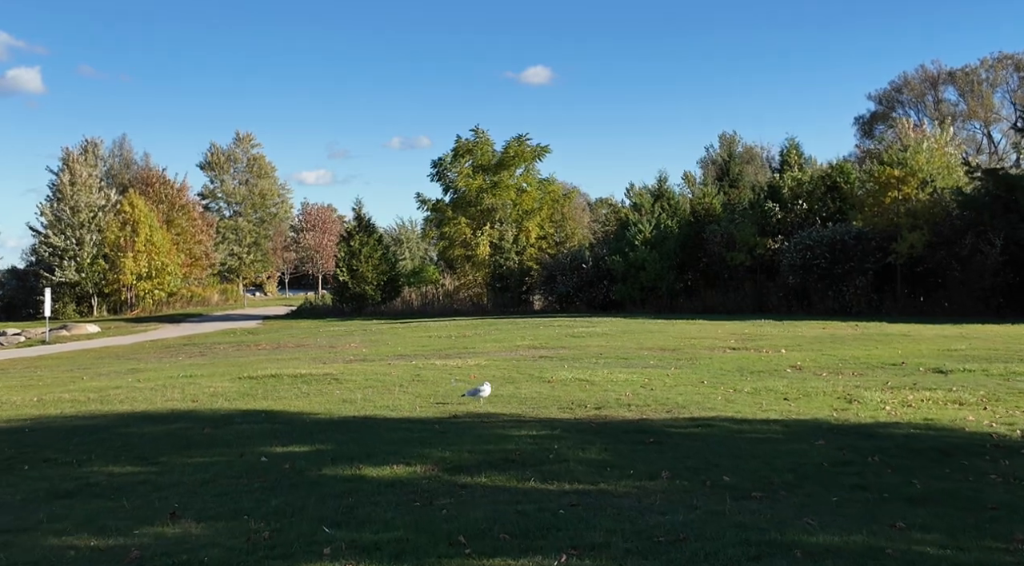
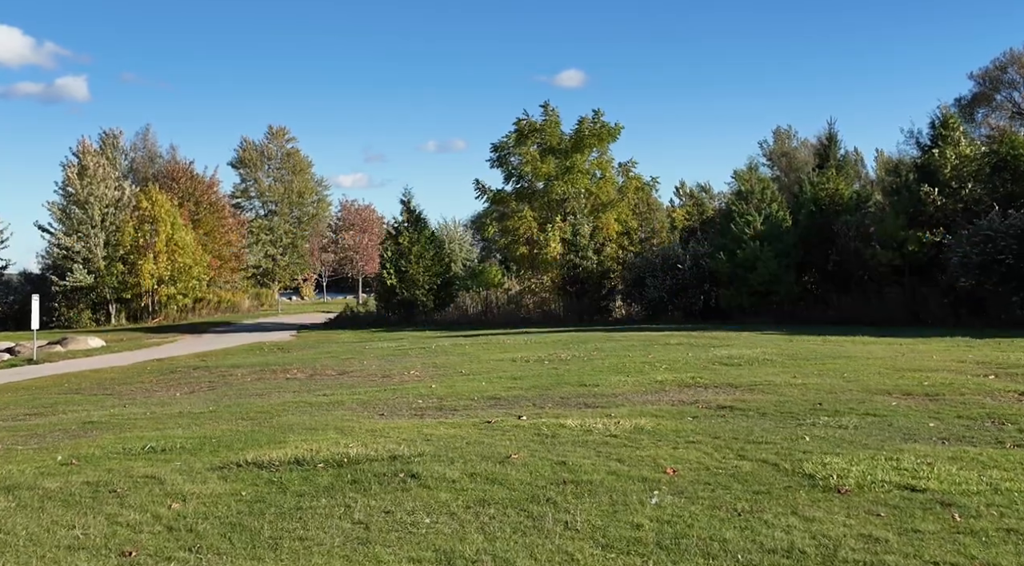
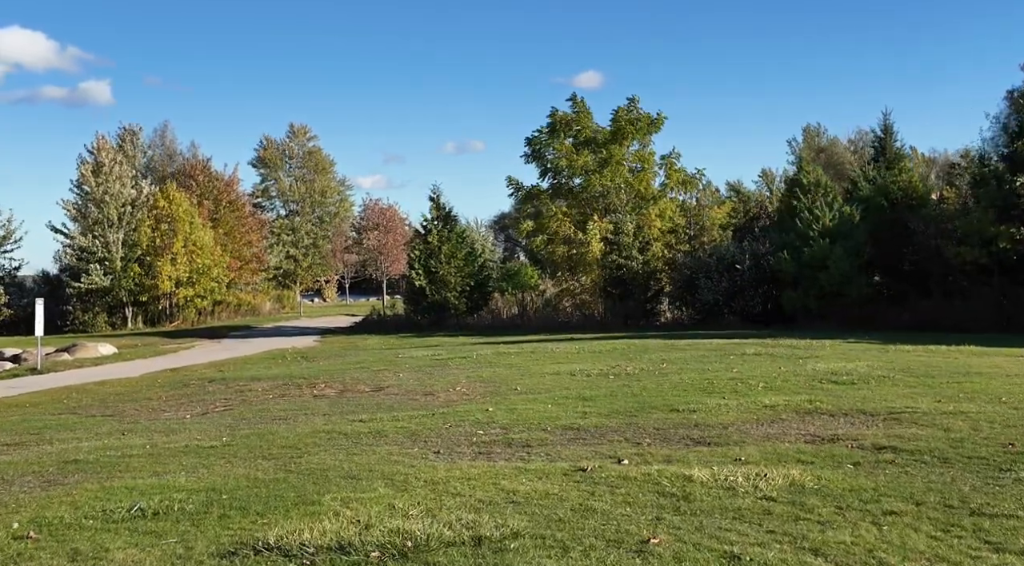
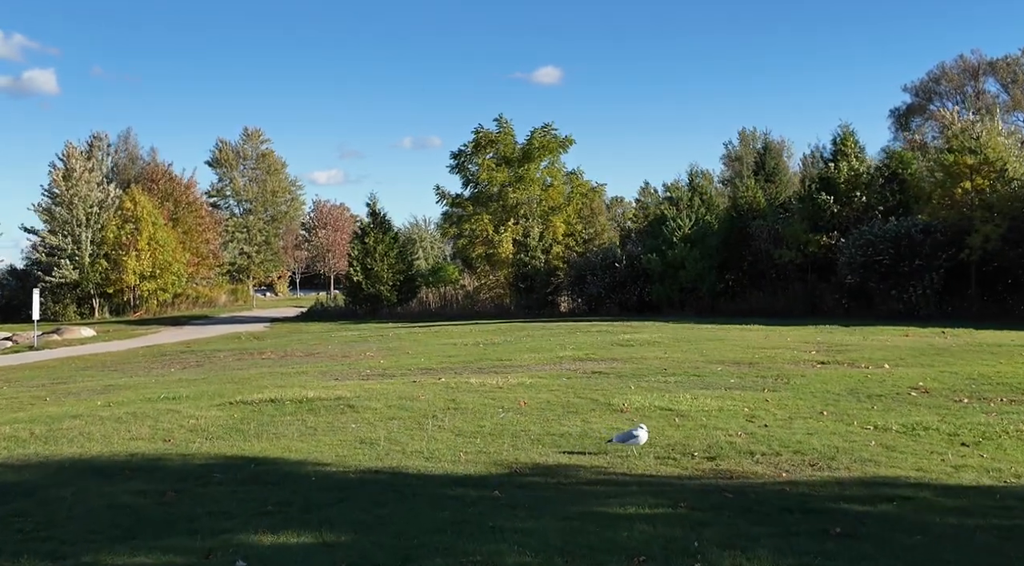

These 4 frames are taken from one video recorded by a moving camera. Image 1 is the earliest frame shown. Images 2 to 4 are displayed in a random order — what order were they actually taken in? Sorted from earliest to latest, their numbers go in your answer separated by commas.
4, 2, 3
